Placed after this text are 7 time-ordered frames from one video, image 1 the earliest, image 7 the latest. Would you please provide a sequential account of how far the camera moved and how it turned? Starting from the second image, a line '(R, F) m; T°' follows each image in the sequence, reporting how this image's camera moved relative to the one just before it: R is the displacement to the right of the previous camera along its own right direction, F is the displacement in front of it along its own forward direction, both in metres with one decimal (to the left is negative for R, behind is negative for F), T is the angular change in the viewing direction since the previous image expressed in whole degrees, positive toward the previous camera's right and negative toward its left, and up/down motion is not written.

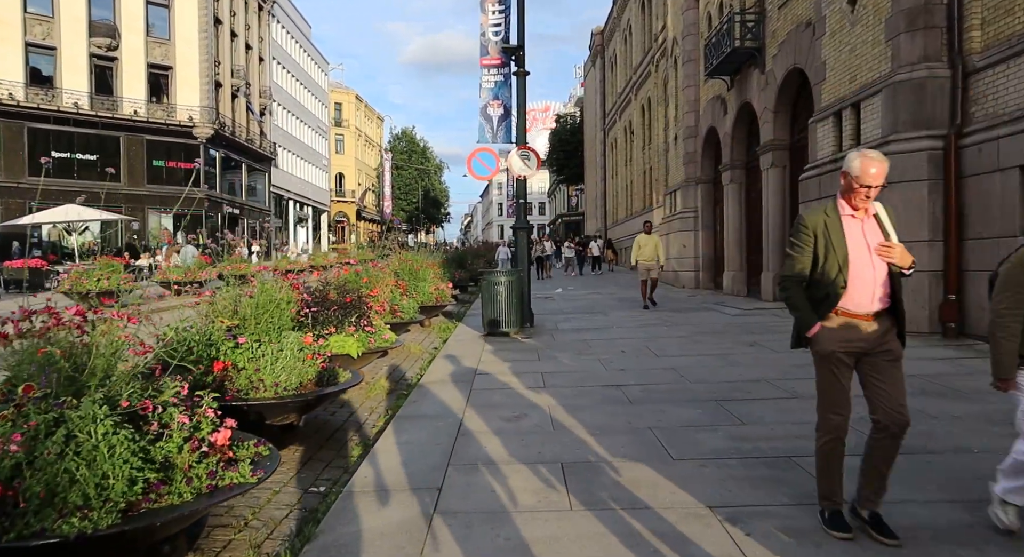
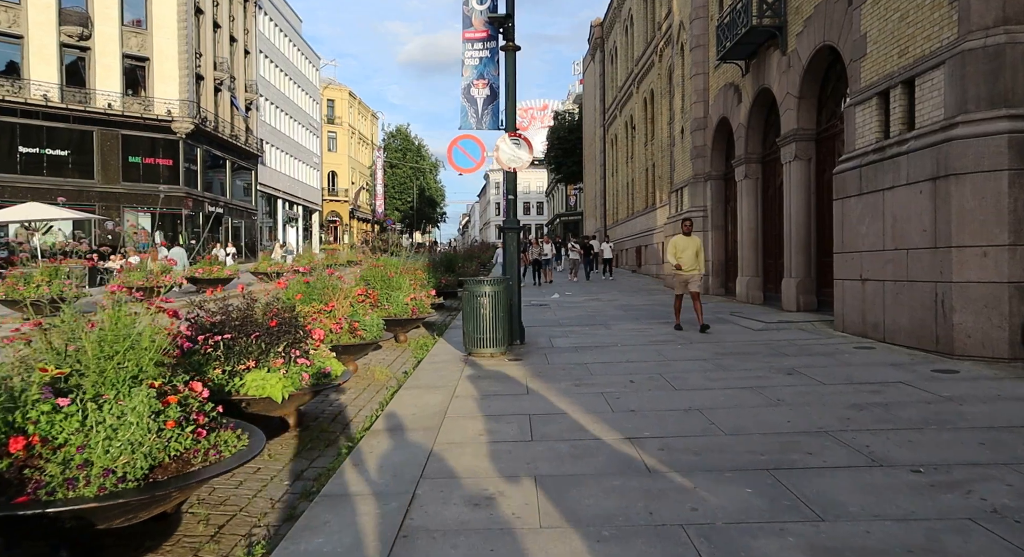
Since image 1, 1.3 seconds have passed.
(+0.2, +1.7) m; 0°
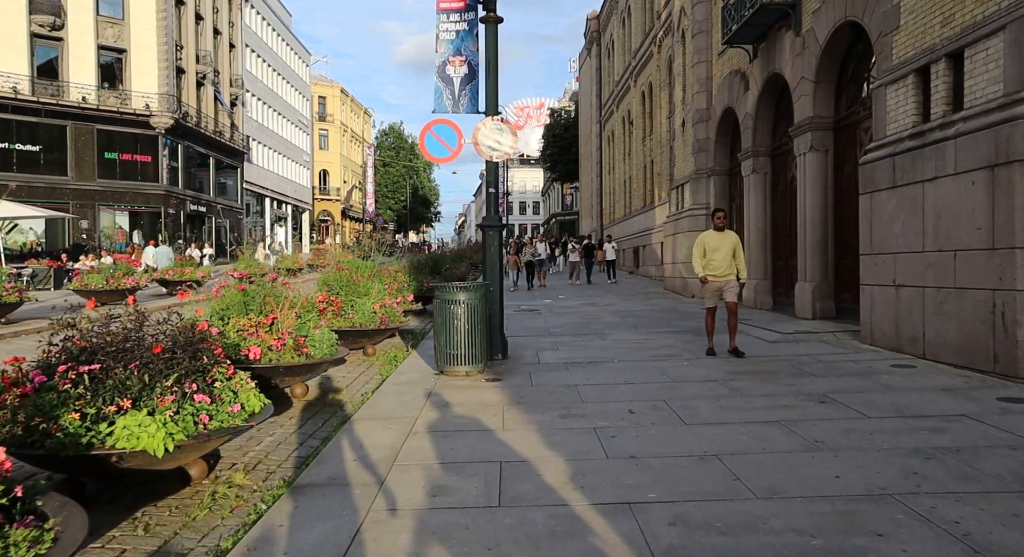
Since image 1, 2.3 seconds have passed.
(+0.2, +1.3) m; 0°
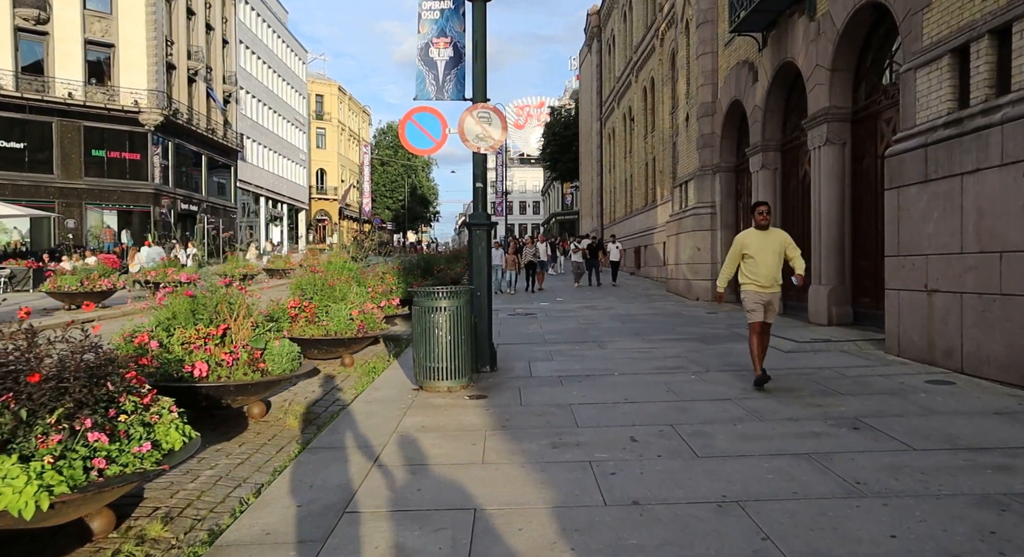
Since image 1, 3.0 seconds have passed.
(+0.1, +0.9) m; 0°
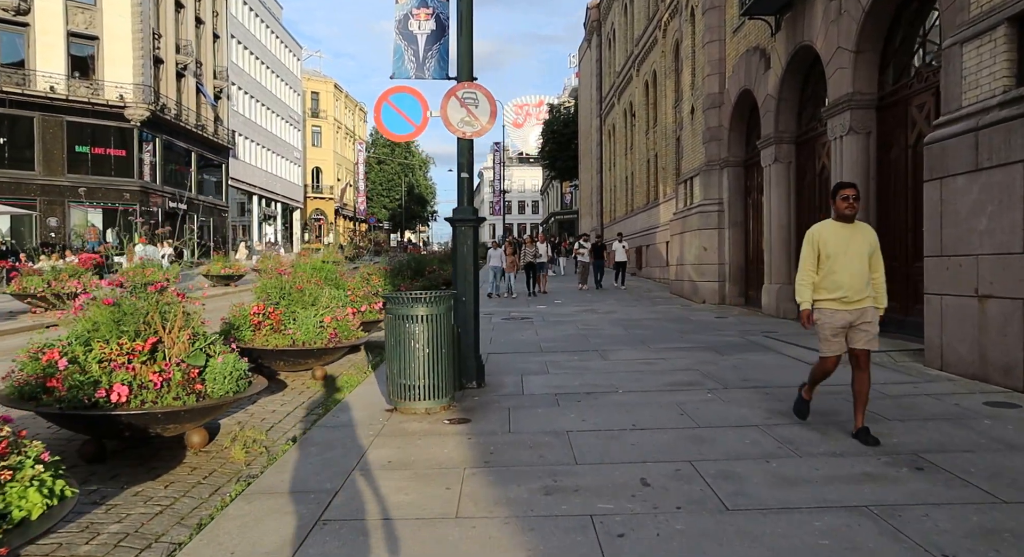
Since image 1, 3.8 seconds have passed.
(+0.1, +1.0) m; 0°
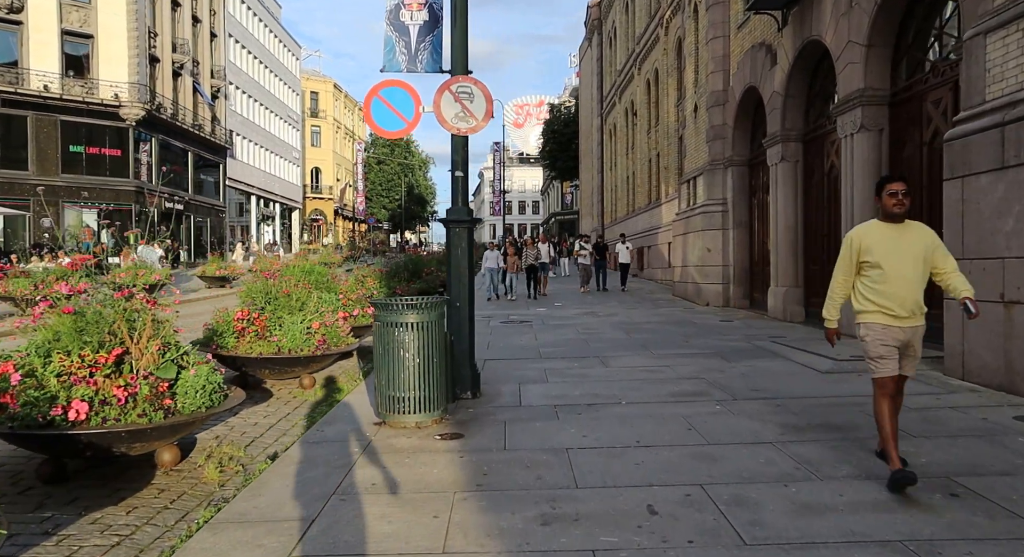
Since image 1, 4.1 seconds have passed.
(0.0, +0.4) m; 0°
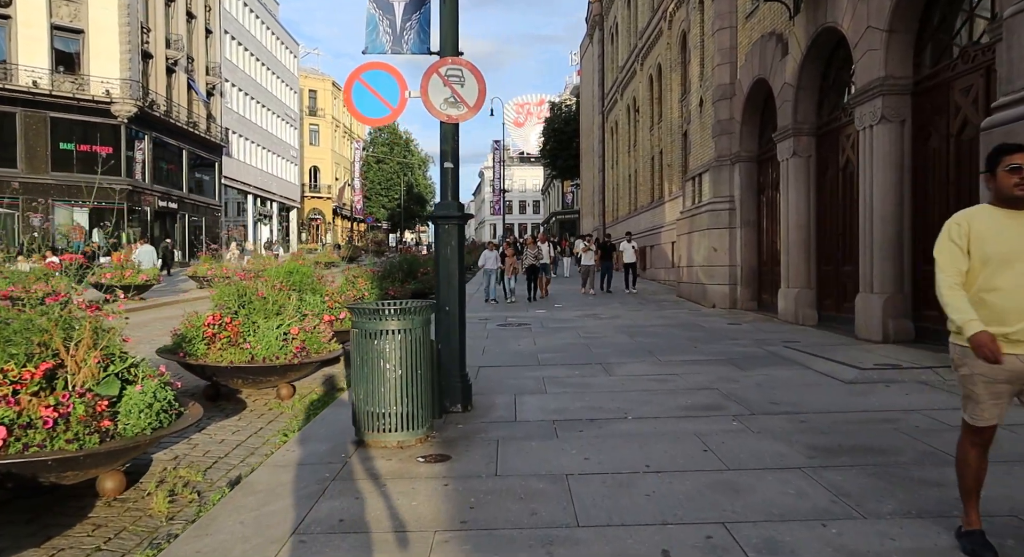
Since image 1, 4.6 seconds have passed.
(+0.1, +0.6) m; 0°
